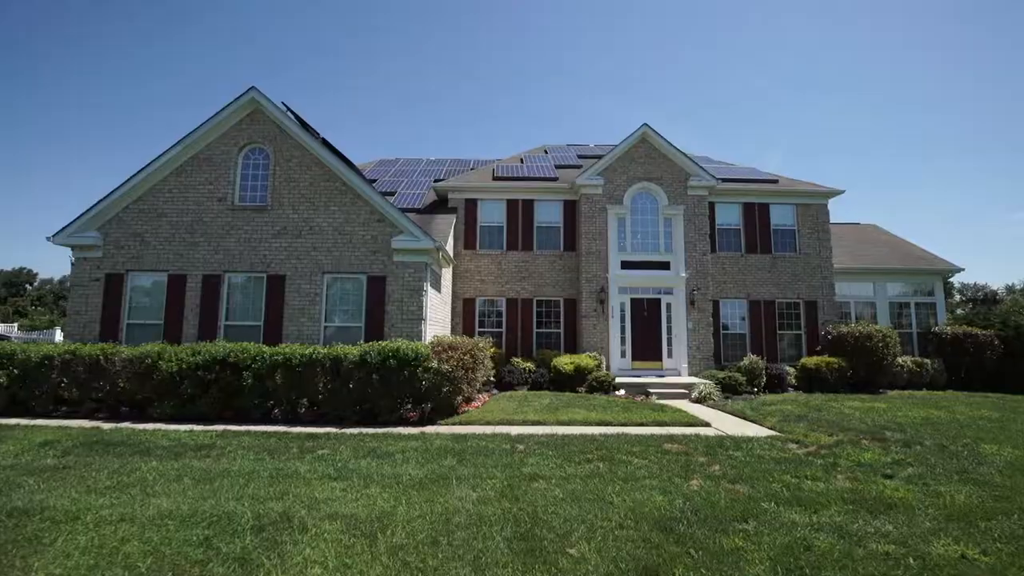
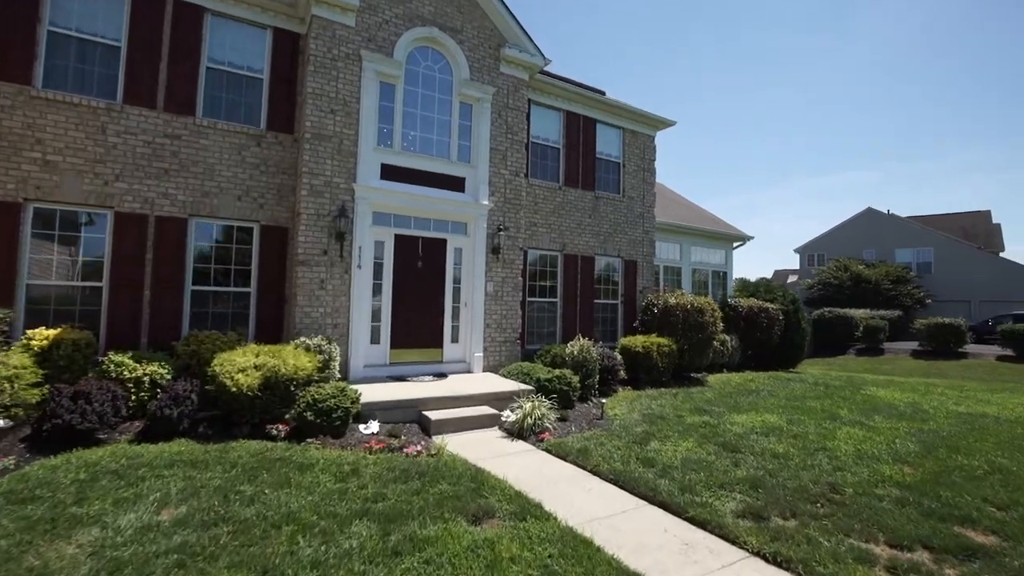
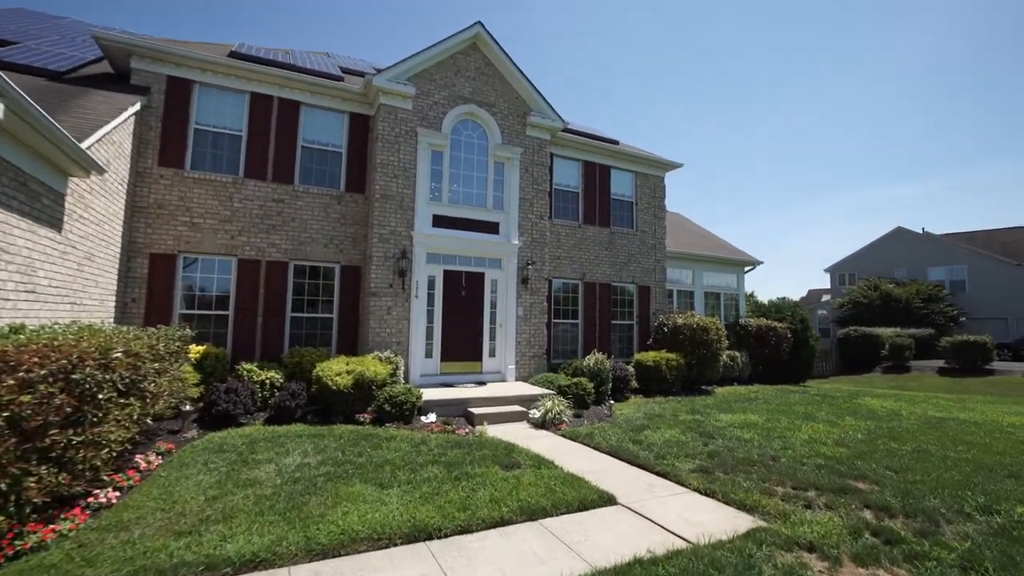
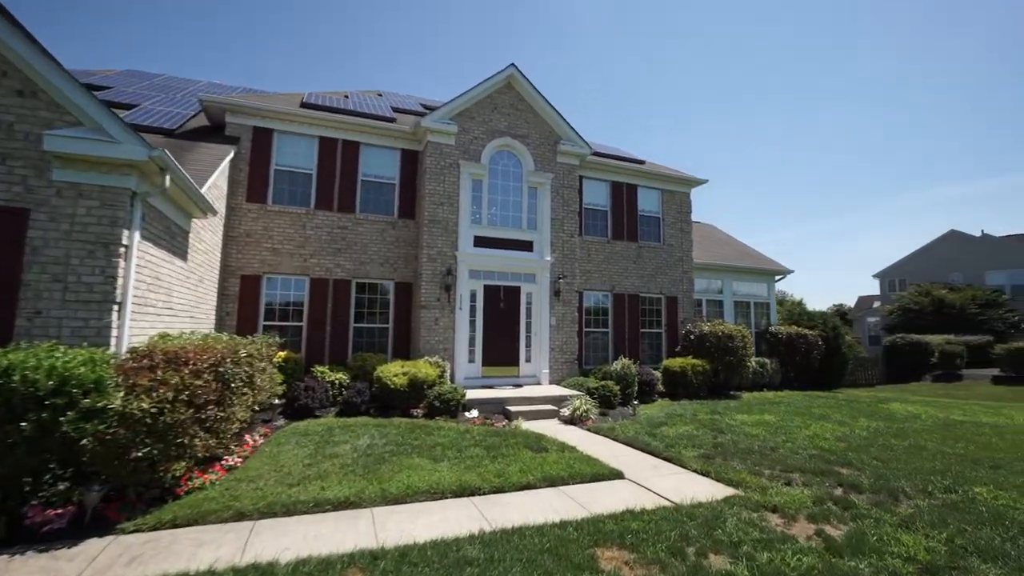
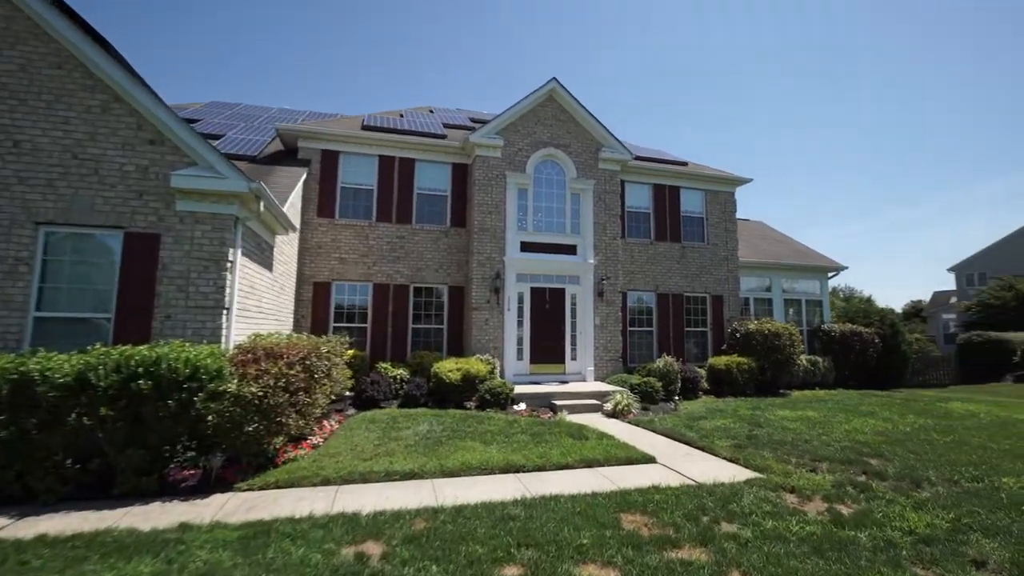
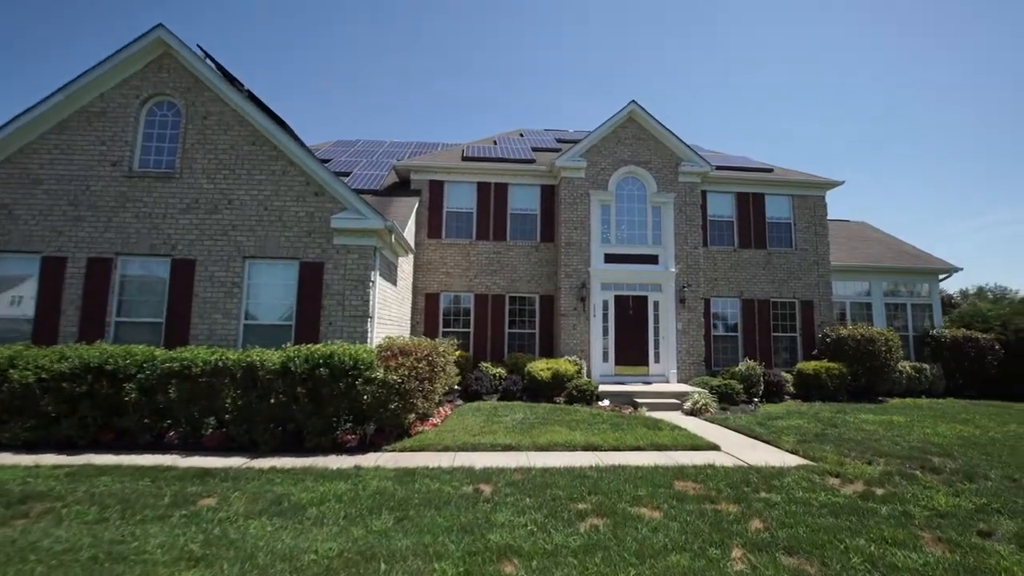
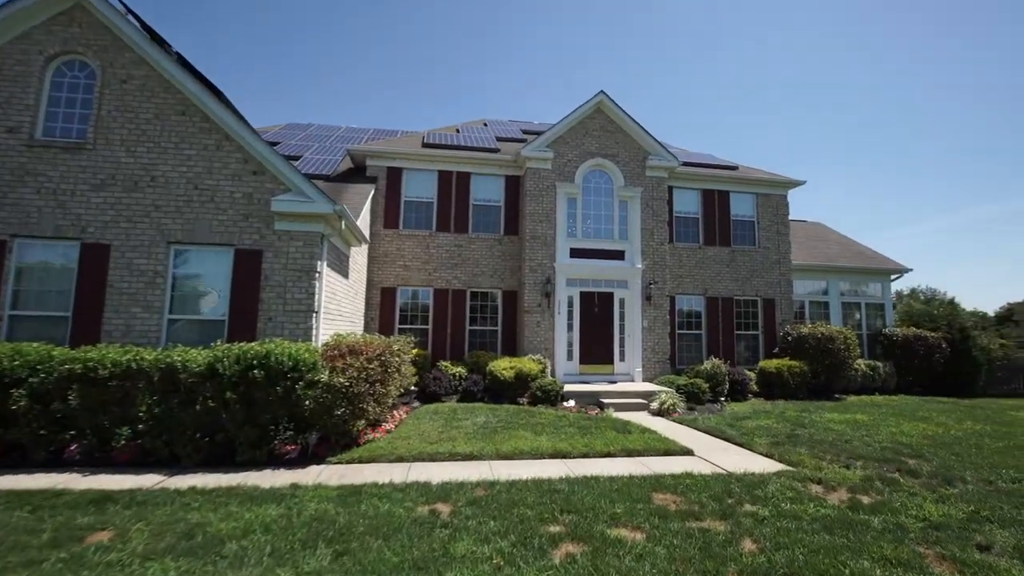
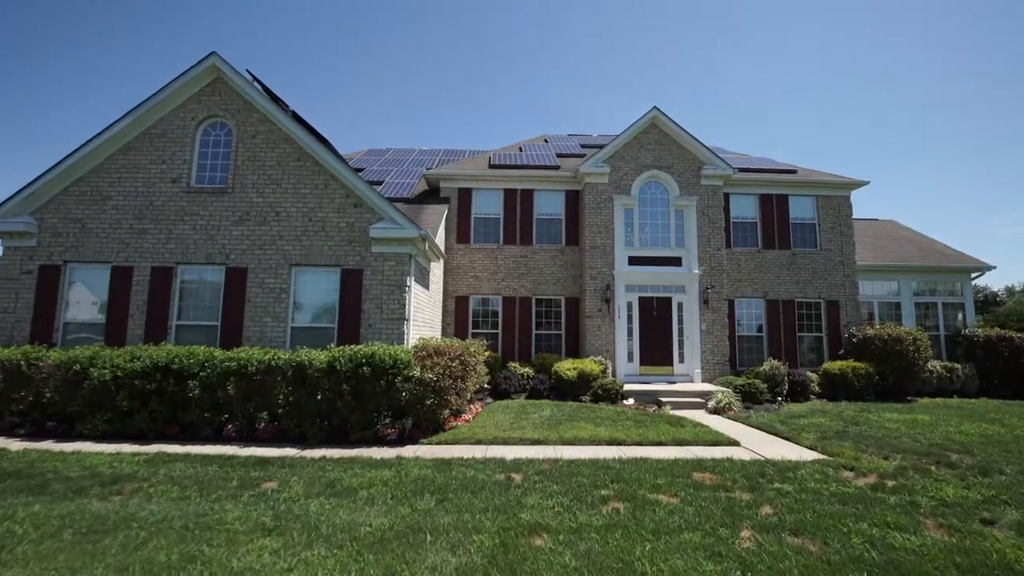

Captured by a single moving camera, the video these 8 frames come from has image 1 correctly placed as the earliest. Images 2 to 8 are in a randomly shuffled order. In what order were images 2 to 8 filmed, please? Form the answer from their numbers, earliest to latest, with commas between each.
8, 6, 7, 5, 4, 3, 2
